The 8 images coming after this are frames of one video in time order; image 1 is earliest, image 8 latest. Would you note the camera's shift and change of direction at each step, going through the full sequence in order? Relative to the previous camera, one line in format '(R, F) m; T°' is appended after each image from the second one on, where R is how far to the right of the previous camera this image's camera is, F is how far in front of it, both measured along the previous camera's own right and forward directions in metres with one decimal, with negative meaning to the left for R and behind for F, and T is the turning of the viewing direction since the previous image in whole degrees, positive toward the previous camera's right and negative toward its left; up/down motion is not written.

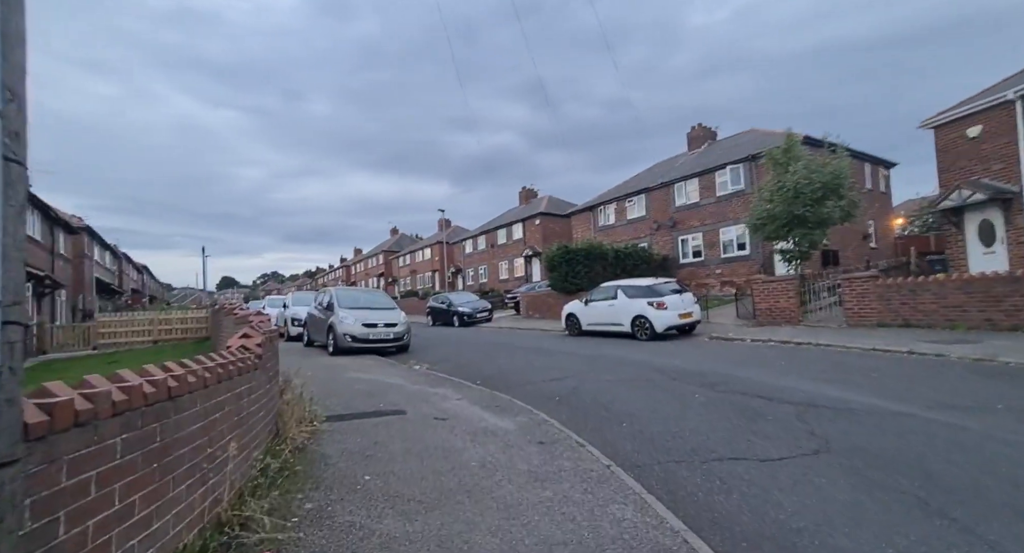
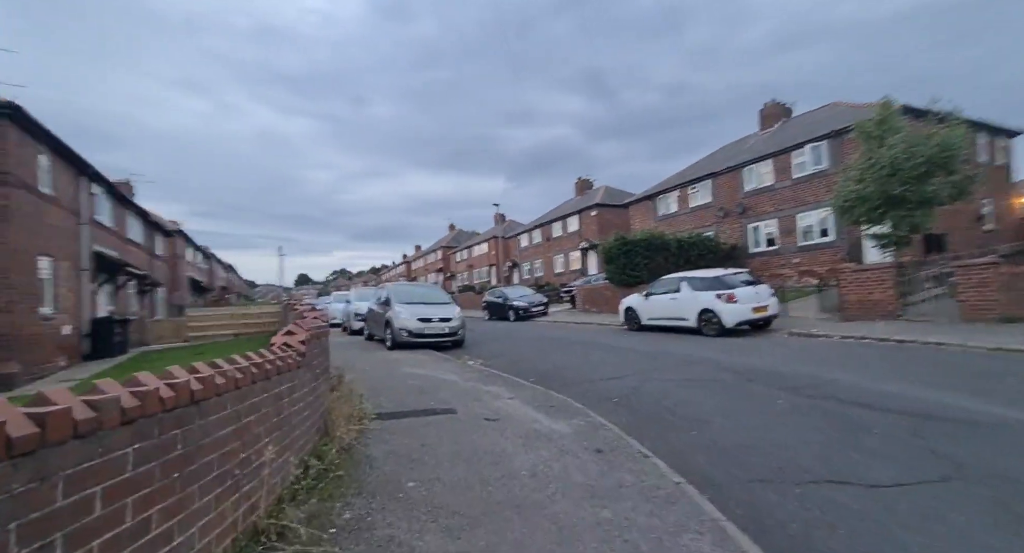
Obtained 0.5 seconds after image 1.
(0.0, +0.4) m; -7°
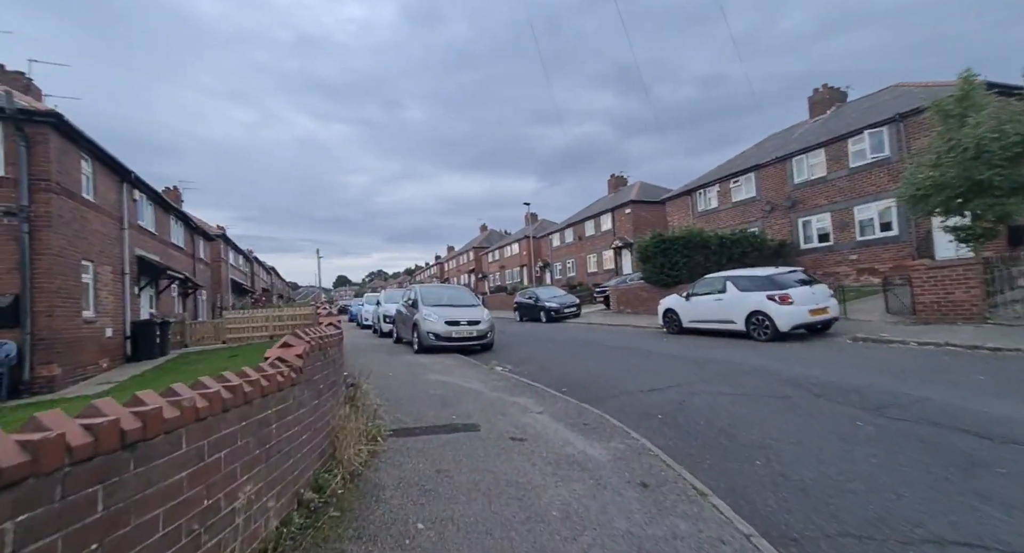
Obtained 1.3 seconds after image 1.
(0.0, +0.7) m; -4°
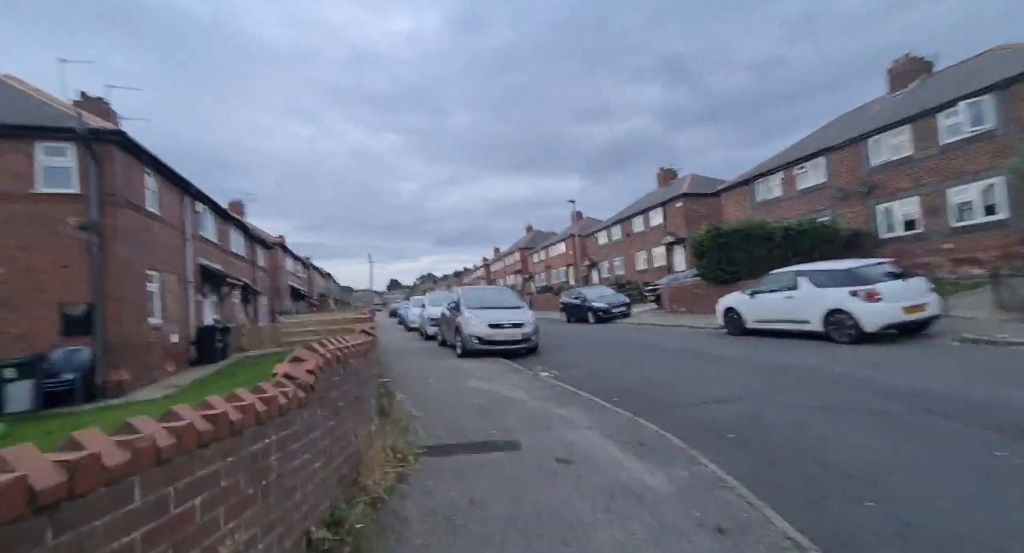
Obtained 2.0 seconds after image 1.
(+0.1, +0.6) m; -6°
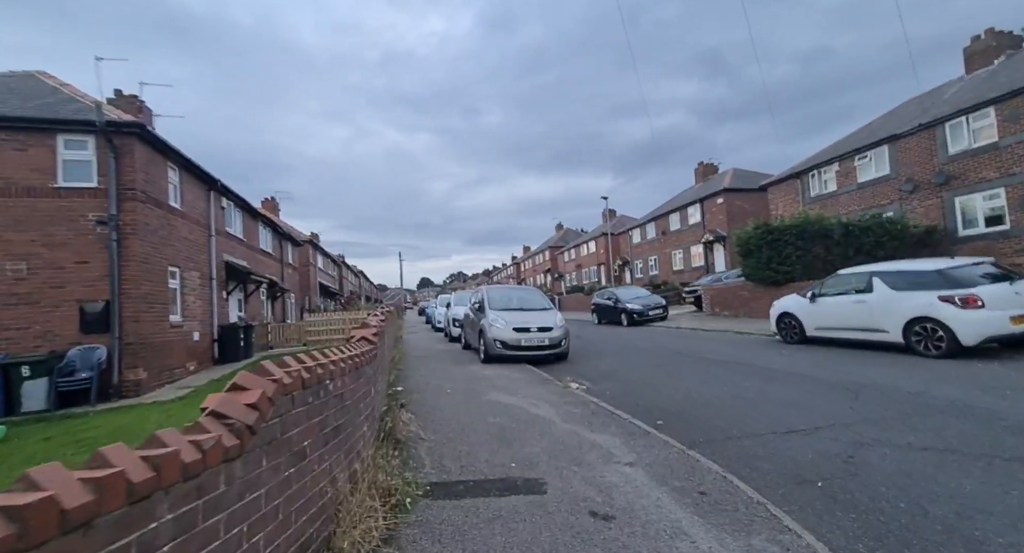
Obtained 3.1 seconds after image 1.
(0.0, +1.1) m; -4°
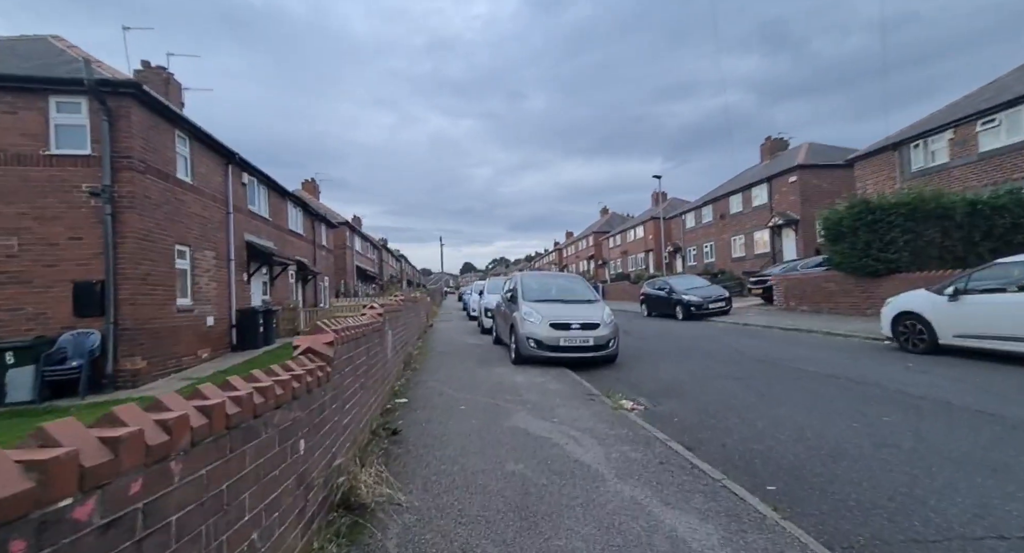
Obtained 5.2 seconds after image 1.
(+0.1, +2.2) m; -5°
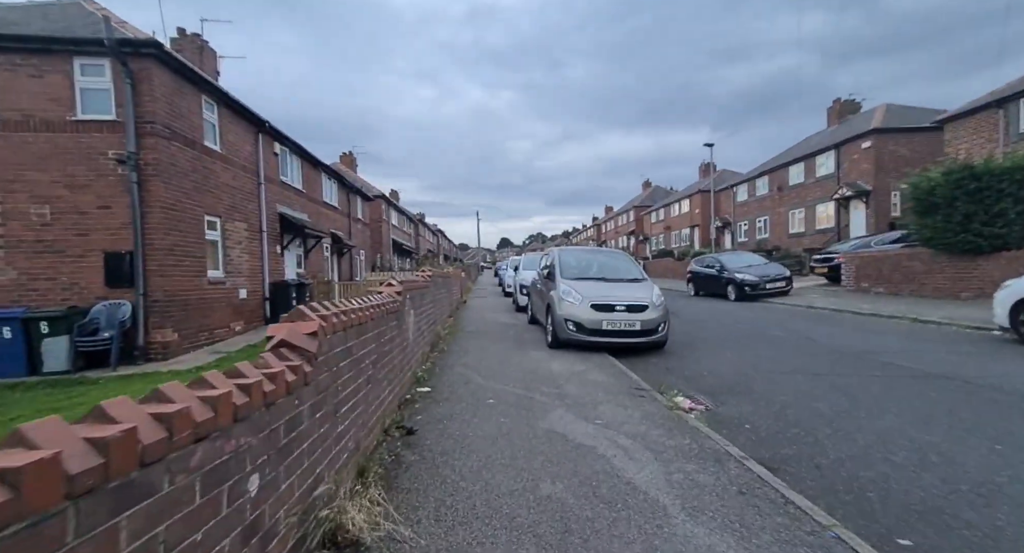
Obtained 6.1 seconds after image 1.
(0.0, +1.0) m; -5°
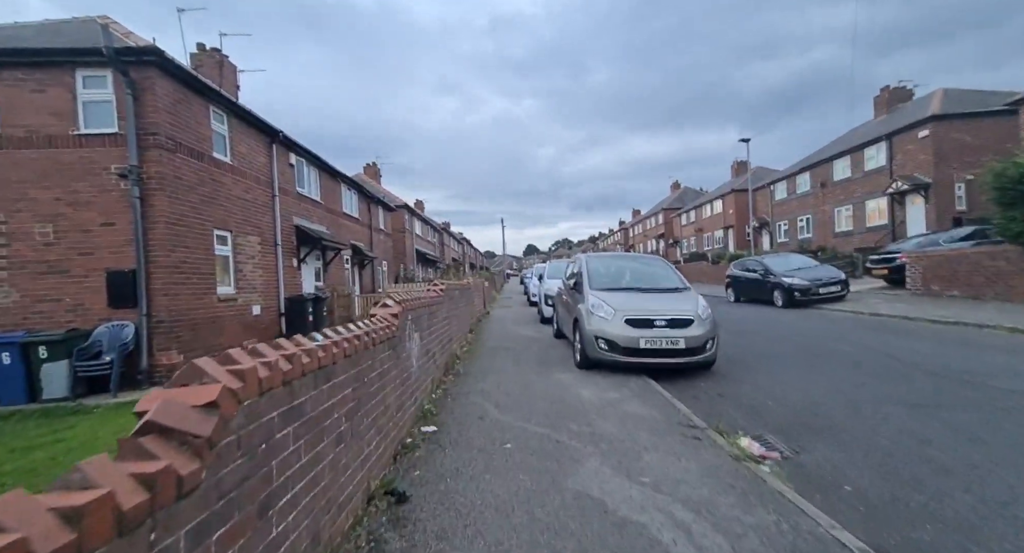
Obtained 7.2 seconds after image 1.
(+0.1, +1.1) m; -3°
